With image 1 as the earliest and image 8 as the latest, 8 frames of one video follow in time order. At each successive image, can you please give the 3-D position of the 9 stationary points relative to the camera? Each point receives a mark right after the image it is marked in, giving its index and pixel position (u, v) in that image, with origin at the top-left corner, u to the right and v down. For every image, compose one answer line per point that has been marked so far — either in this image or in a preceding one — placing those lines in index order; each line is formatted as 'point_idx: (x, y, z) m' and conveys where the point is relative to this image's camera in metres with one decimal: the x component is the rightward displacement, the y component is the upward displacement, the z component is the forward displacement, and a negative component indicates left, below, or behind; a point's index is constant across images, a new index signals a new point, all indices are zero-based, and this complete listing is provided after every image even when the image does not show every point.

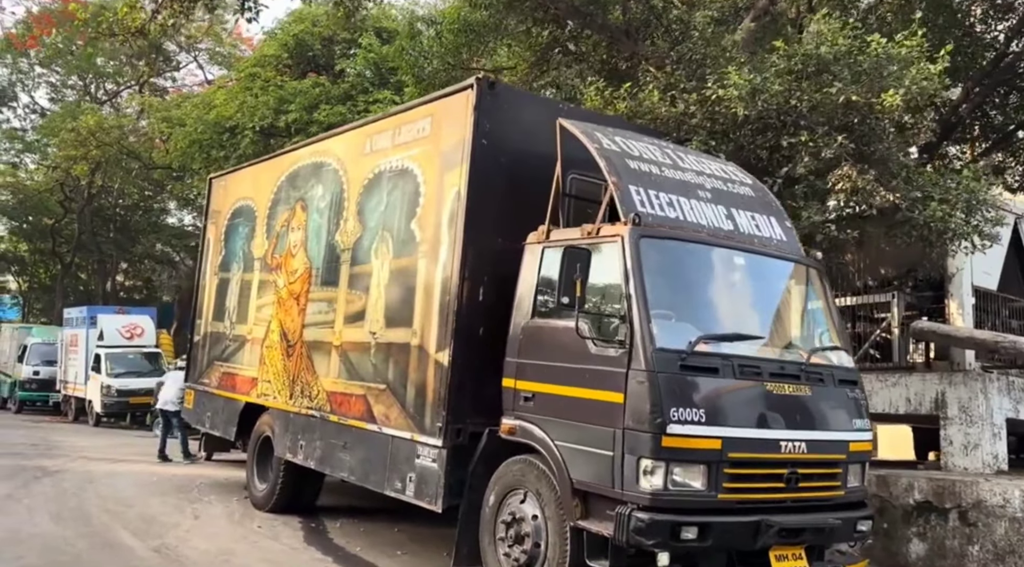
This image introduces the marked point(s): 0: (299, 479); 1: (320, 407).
0: (-2.3, -2.1, +10.3) m
1: (-1.8, -1.2, +9.1) m
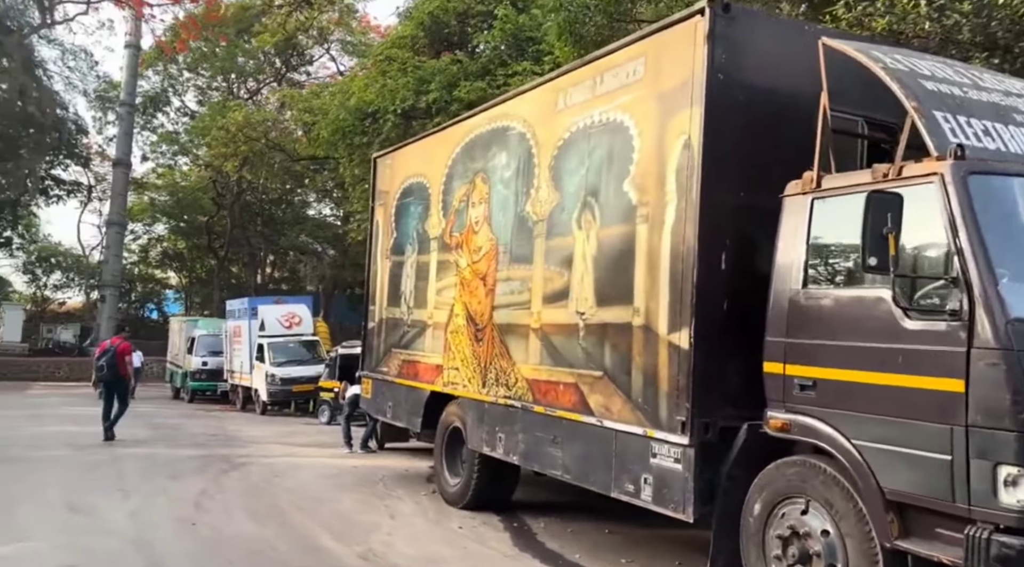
0: (-0.2, -1.9, +9.4) m
1: (+0.1, -1.0, +8.2) m
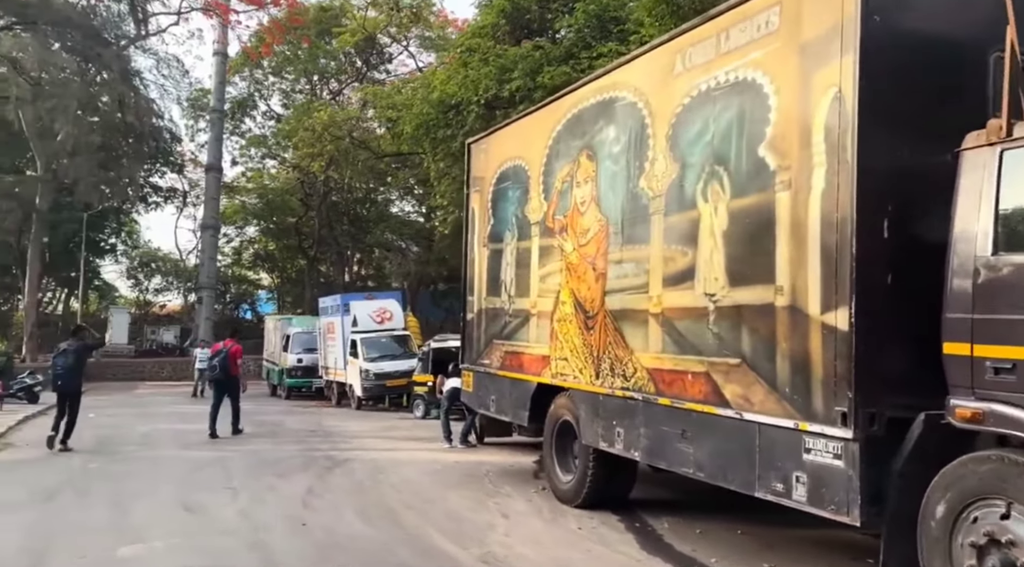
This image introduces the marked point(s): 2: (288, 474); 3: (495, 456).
0: (+0.9, -1.7, +8.8) m
1: (+1.0, -0.8, +7.6) m
2: (-2.7, -2.3, +11.8) m
3: (-0.2, -2.4, +13.5) m
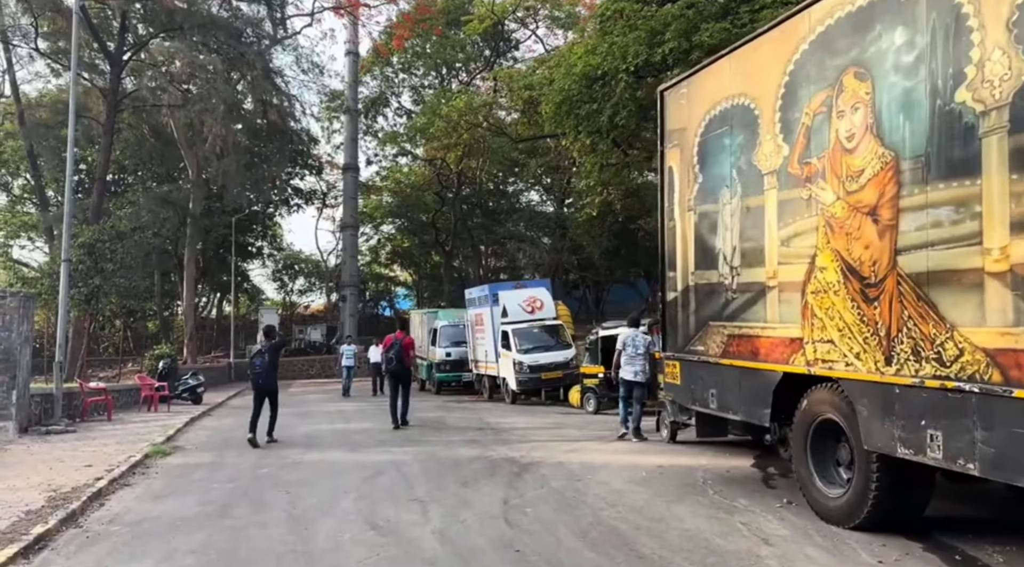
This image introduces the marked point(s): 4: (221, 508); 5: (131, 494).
0: (+2.8, -1.4, +6.8) m
1: (+2.7, -0.5, +5.5) m
2: (-0.4, -2.1, +10.3) m
3: (+2.3, -2.1, +11.6) m
4: (-2.9, -2.2, +9.6) m
5: (-4.3, -2.4, +11.0) m
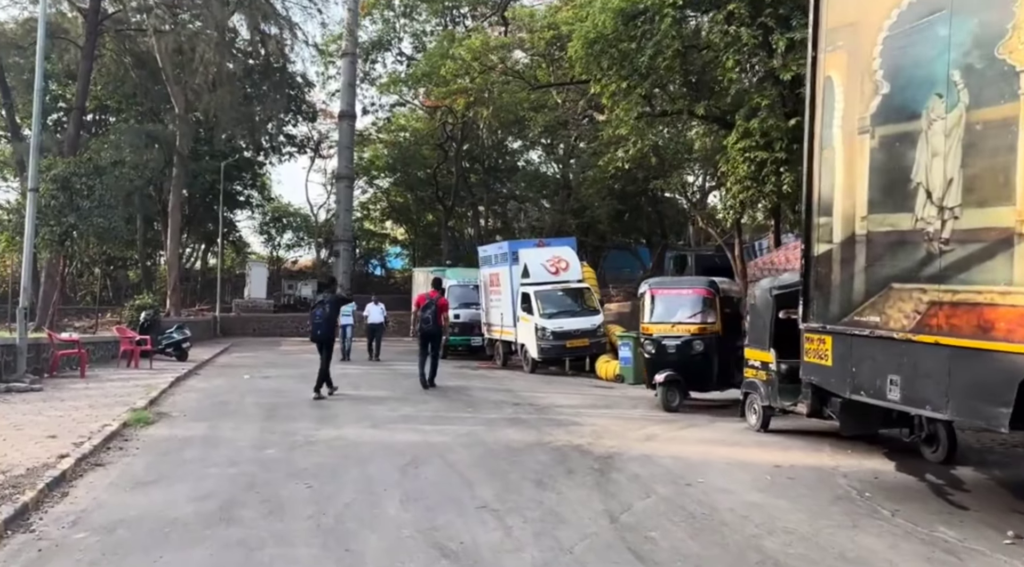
0: (+3.6, -1.2, +4.5) m
1: (+3.5, -0.3, +3.2) m
2: (+0.4, -1.6, +7.9) m
3: (+3.0, -1.7, +9.3) m
4: (-2.2, -1.7, +7.2) m
5: (-3.6, -1.7, +8.5) m
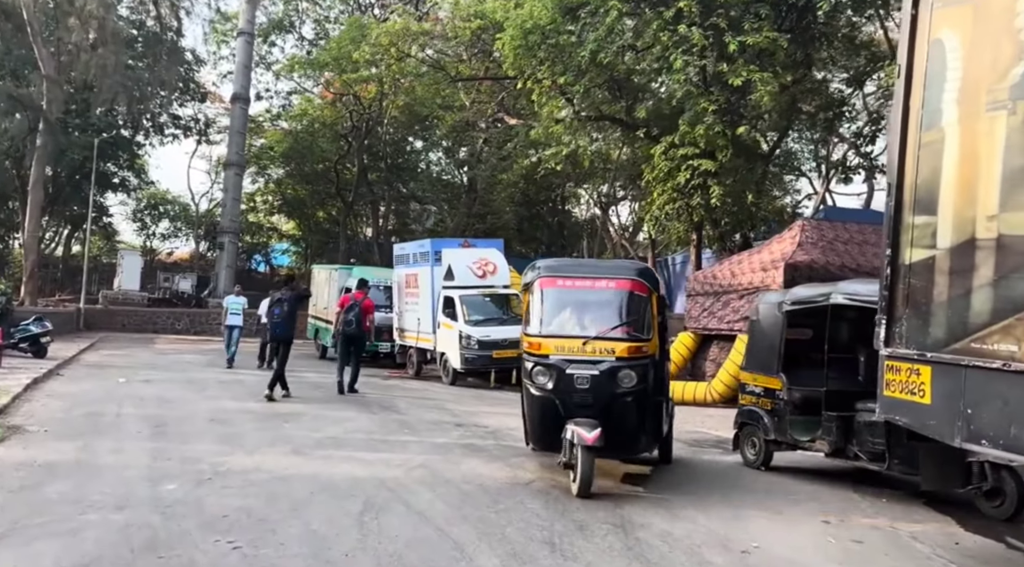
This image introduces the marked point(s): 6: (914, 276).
0: (+4.0, -1.3, +3.0) m
1: (+4.2, -0.5, +1.7) m
2: (+0.4, -1.6, +6.0) m
3: (+2.8, -1.8, +7.7) m
4: (-2.1, -1.6, +5.0) m
5: (-3.7, -1.5, +6.1) m
6: (+2.6, +0.1, +6.2) m
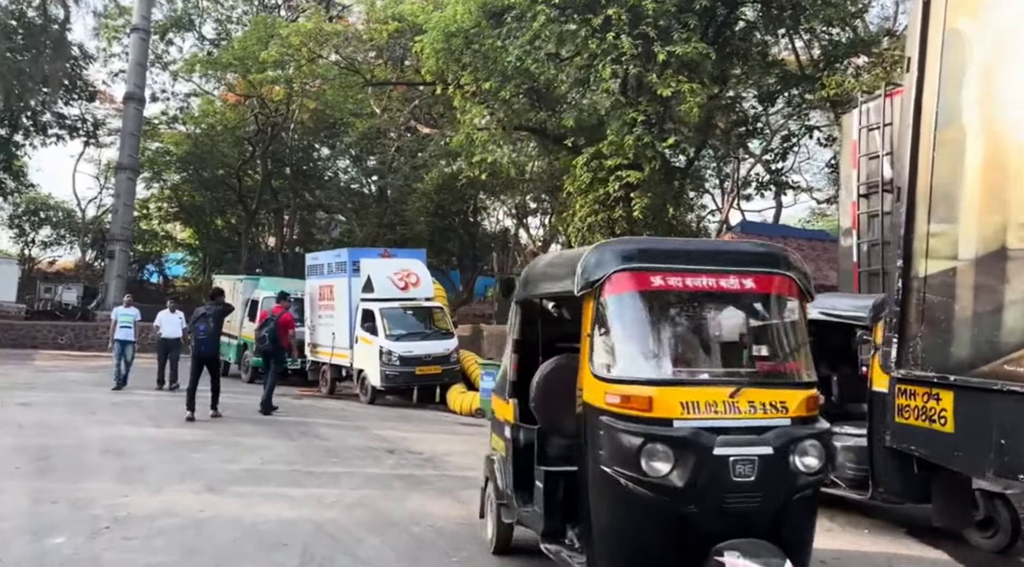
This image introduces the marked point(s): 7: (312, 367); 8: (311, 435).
0: (+4.2, -1.3, +2.5) m
1: (+4.5, -0.5, +1.3) m
2: (+0.2, -1.7, +5.1) m
3: (+2.5, -1.9, +7.1) m
4: (-2.1, -1.6, +3.8) m
5: (-3.8, -1.6, +4.8) m
6: (+2.4, 0.0, +5.6) m
7: (-4.8, -2.0, +22.2) m
8: (-2.5, -1.9, +11.9) m
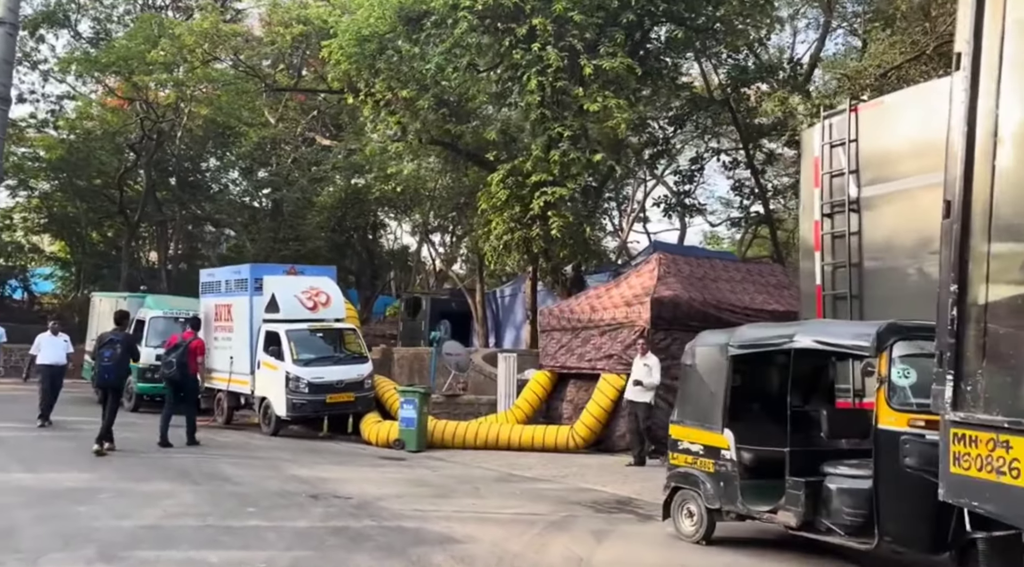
0: (+4.5, -1.5, +2.0) m
1: (+4.9, -0.6, +0.8) m
2: (+0.3, -1.8, +4.1) m
3: (+2.3, -2.1, +6.3) m
4: (-1.9, -1.7, +2.5) m
5: (-3.7, -1.6, +3.3) m
6: (+2.4, -0.2, +4.8) m
7: (-6.7, -2.4, +20.4) m
8: (-3.2, -2.1, +10.5) m
